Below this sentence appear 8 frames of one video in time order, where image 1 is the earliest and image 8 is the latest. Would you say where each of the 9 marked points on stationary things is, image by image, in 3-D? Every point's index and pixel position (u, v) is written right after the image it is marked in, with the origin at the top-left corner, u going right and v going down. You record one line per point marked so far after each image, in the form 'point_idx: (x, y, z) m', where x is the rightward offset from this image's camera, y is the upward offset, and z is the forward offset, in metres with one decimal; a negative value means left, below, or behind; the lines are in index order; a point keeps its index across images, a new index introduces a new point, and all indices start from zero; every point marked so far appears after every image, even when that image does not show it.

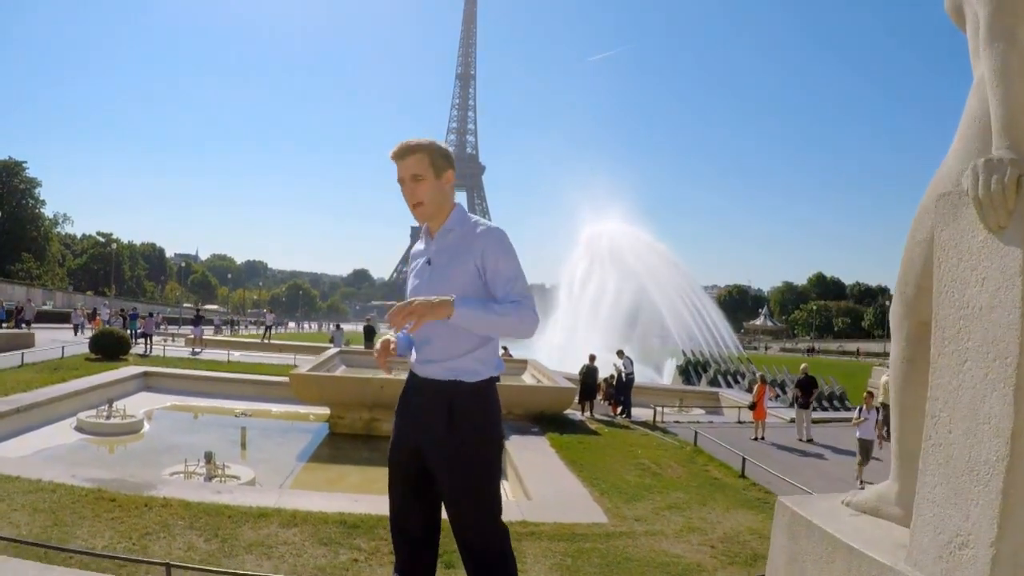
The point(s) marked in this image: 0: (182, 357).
0: (-8.1, -1.7, +17.2) m
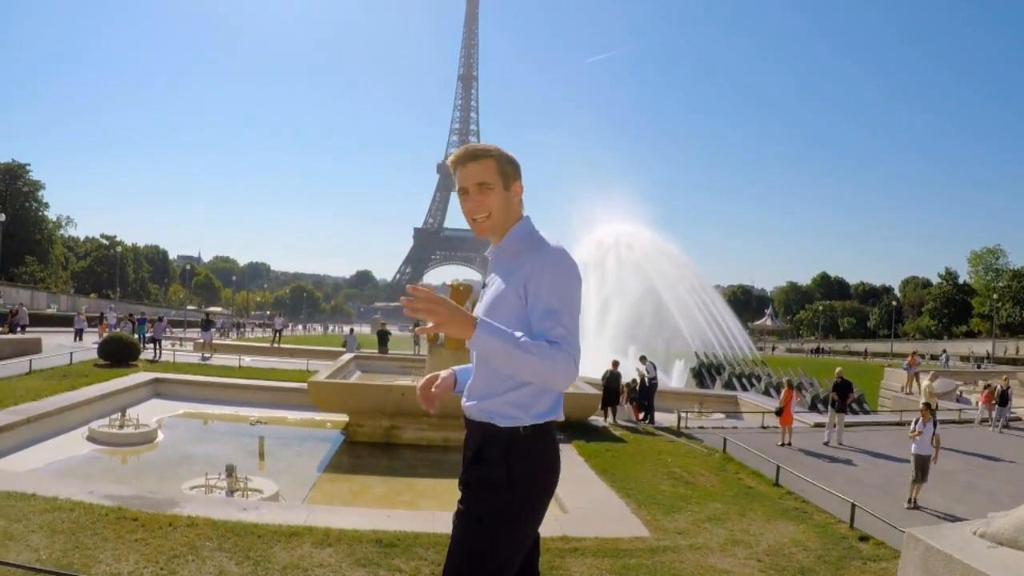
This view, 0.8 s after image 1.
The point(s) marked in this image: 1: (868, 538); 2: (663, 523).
0: (-7.7, -1.8, +16.8) m
1: (+4.6, -3.2, +9.2) m
2: (+2.0, -3.1, +9.1) m
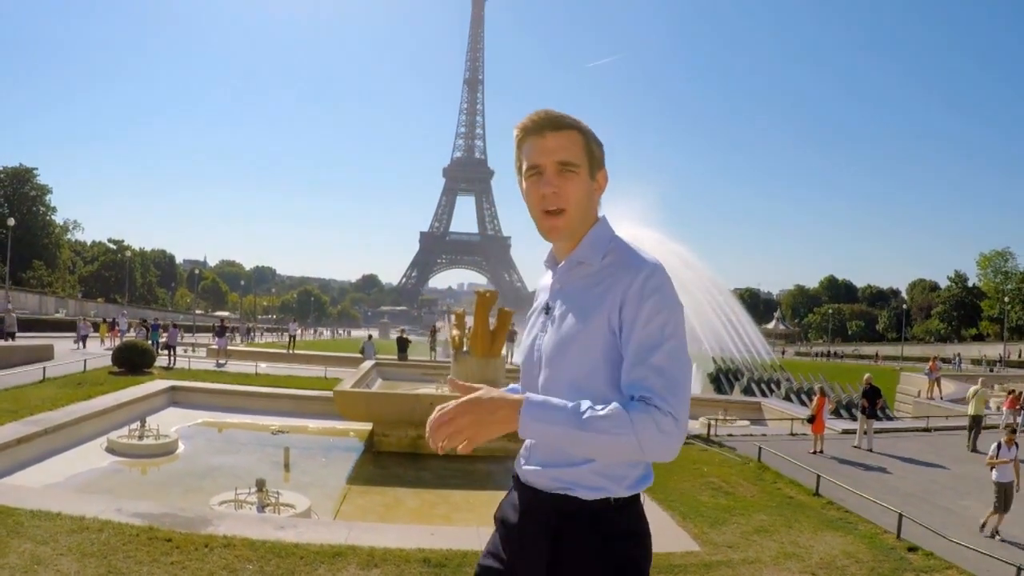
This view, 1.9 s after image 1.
0: (-7.2, -1.9, +16.4) m
1: (+5.1, -3.3, +8.7) m
2: (+2.5, -3.1, +8.6) m
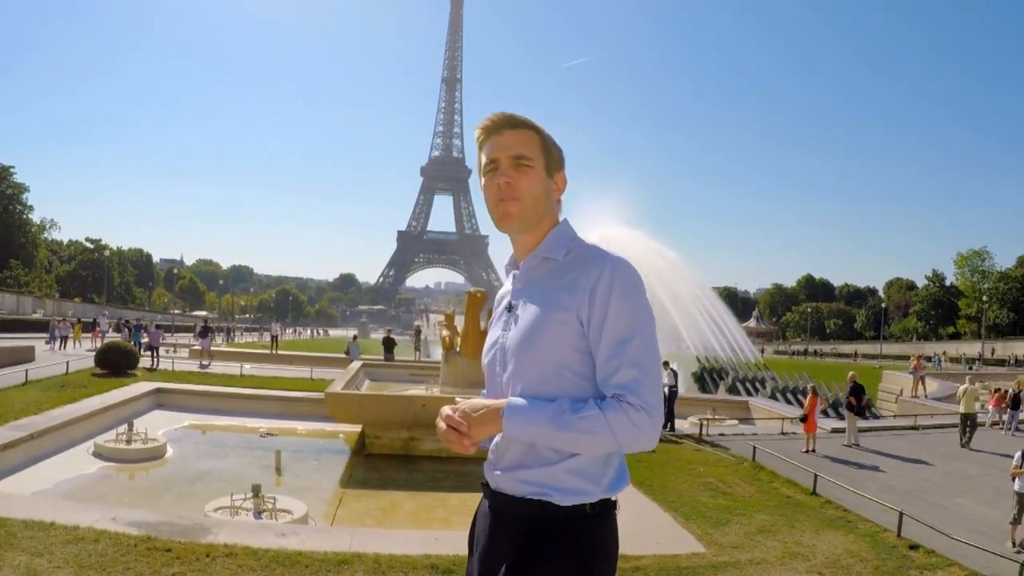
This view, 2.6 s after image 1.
0: (-7.4, -1.9, +16.0) m
1: (+5.2, -3.3, +8.8) m
2: (+2.6, -3.1, +8.6) m
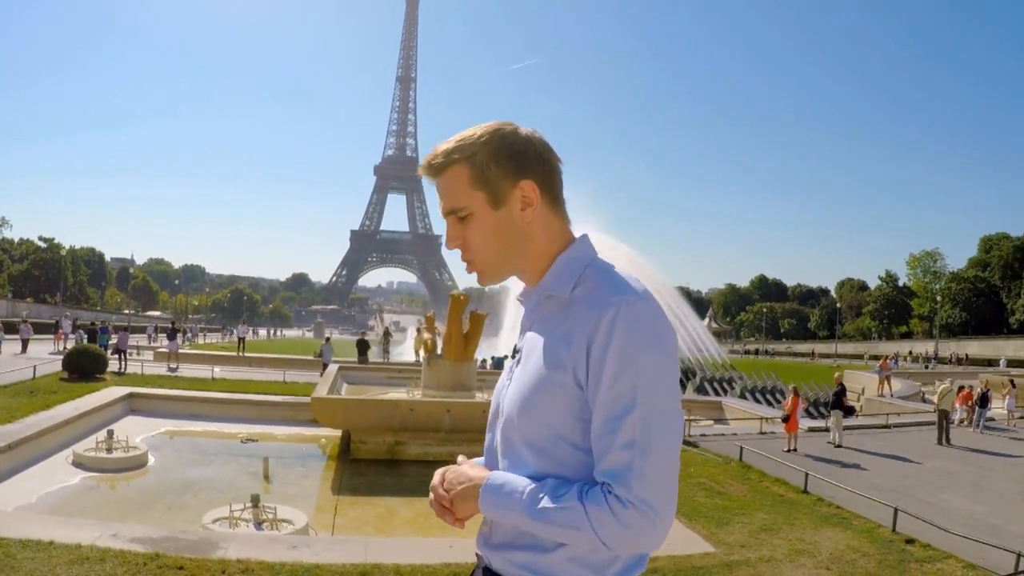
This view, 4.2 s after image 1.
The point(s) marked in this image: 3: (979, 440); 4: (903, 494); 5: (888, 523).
0: (-7.8, -1.9, +15.3) m
1: (+5.2, -3.3, +8.9) m
2: (+2.6, -3.1, +8.6) m
3: (+10.0, -3.3, +14.8) m
4: (+6.2, -3.3, +11.0) m
5: (+5.2, -3.3, +9.6) m
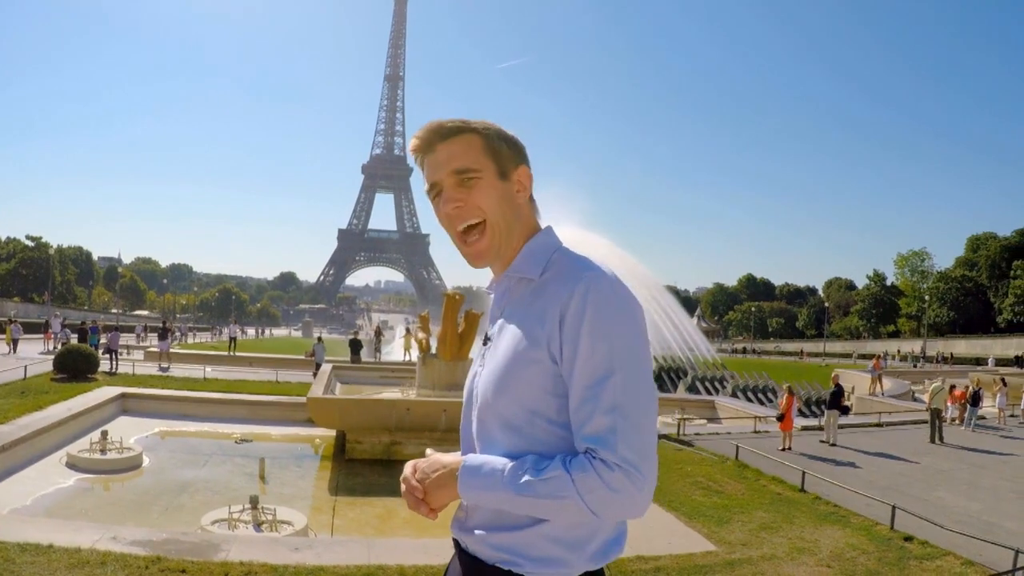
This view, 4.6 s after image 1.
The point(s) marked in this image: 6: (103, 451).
0: (-7.9, -1.9, +15.2) m
1: (+5.2, -3.3, +9.0) m
2: (+2.6, -3.1, +8.6) m
3: (+9.9, -3.3, +14.9) m
4: (+6.2, -3.3, +11.1) m
5: (+5.2, -3.2, +9.6) m
6: (-5.2, -2.1, +8.8) m
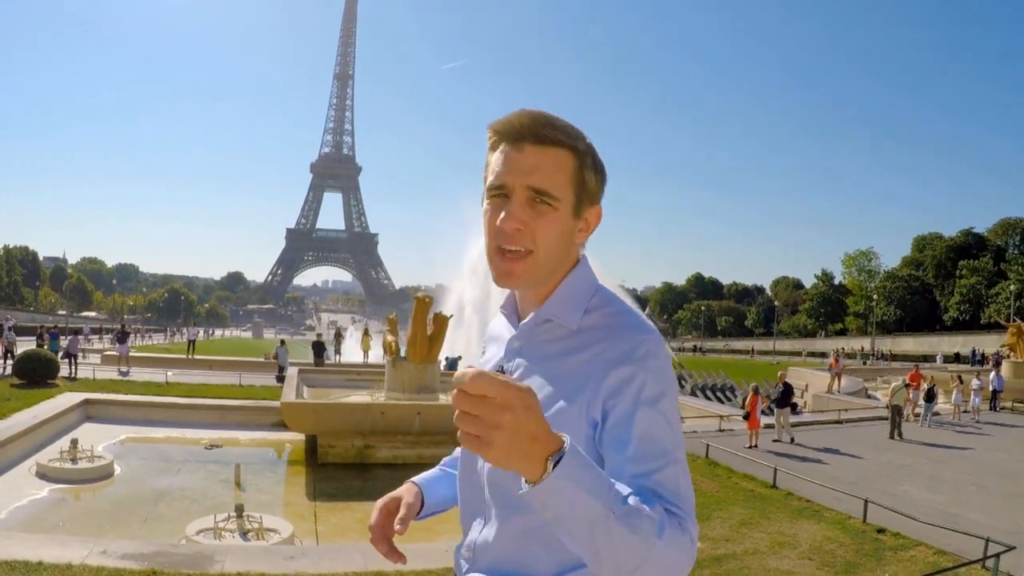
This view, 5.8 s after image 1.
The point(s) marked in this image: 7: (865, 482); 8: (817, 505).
0: (-8.5, -1.9, +14.6) m
1: (+5.0, -3.3, +9.3) m
2: (+2.5, -3.1, +8.7) m
3: (+9.3, -3.3, +15.5) m
4: (+5.9, -3.3, +11.5) m
5: (+4.9, -3.3, +9.9) m
6: (-5.4, -2.1, +8.4) m
7: (+6.0, -3.3, +11.8) m
8: (+4.6, -3.3, +10.4) m
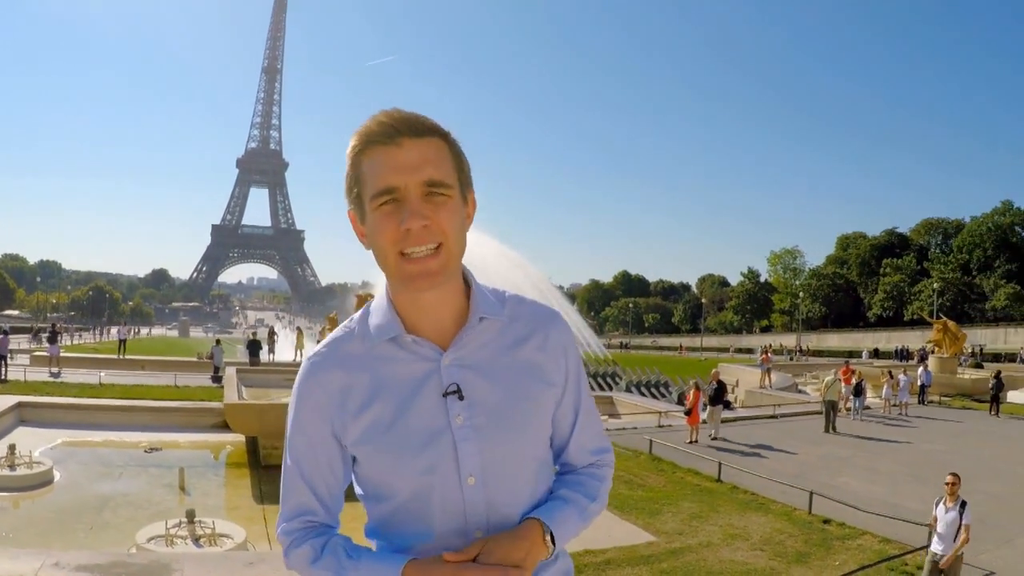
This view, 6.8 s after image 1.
0: (-9.4, -1.9, +13.9) m
1: (+4.4, -3.3, +9.7) m
2: (+1.9, -3.1, +8.9) m
3: (+8.2, -3.3, +16.3) m
4: (+5.1, -3.3, +11.9) m
5: (+4.3, -3.3, +10.3) m
6: (-5.8, -2.1, +8.0) m
7: (+5.2, -3.3, +12.3) m
8: (+3.9, -3.3, +10.8) m
